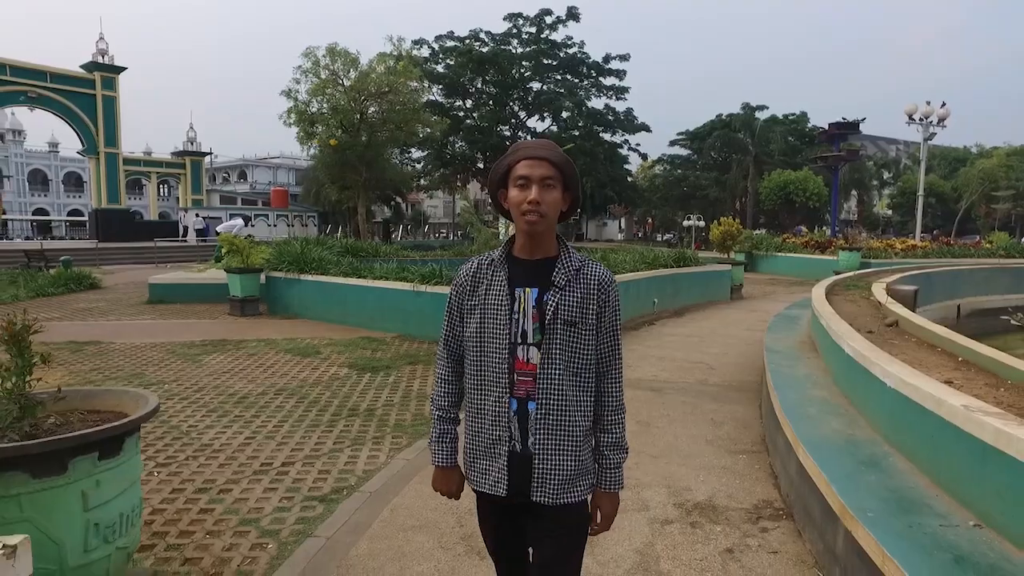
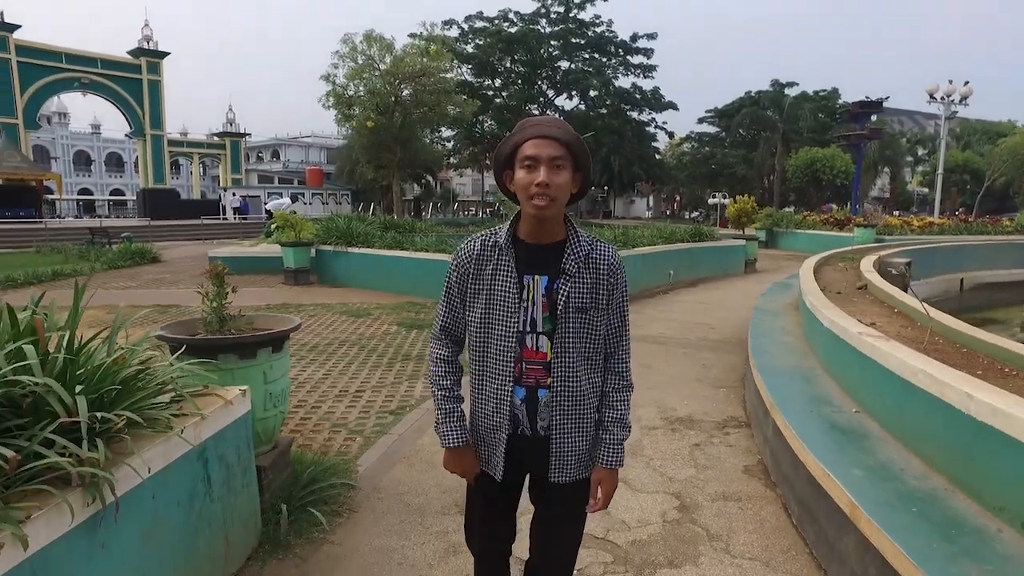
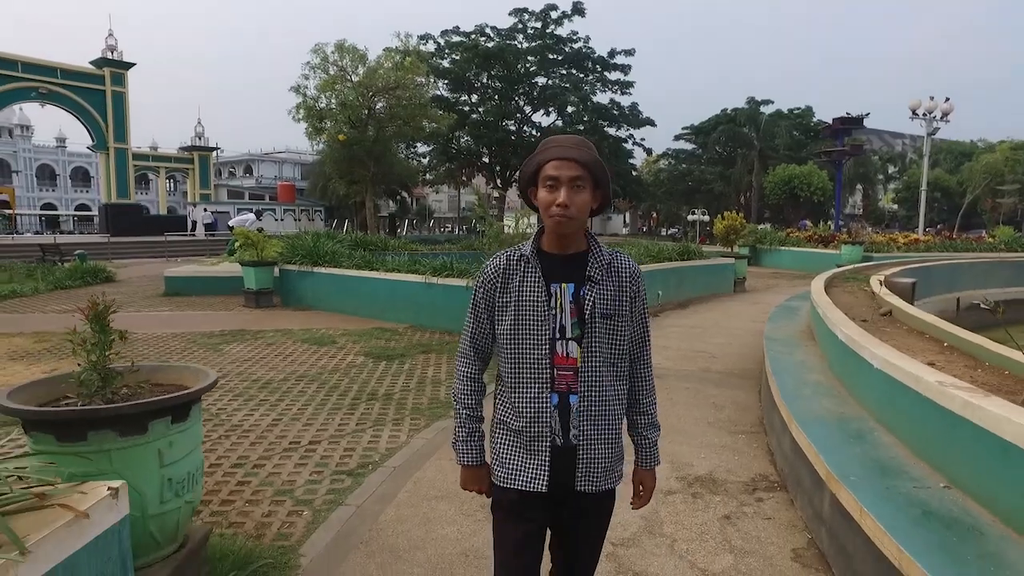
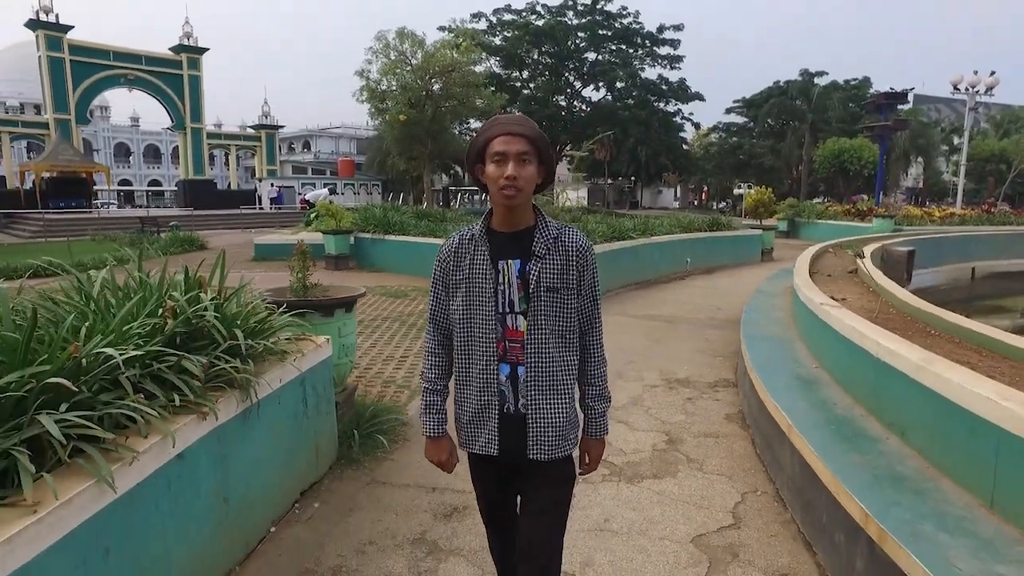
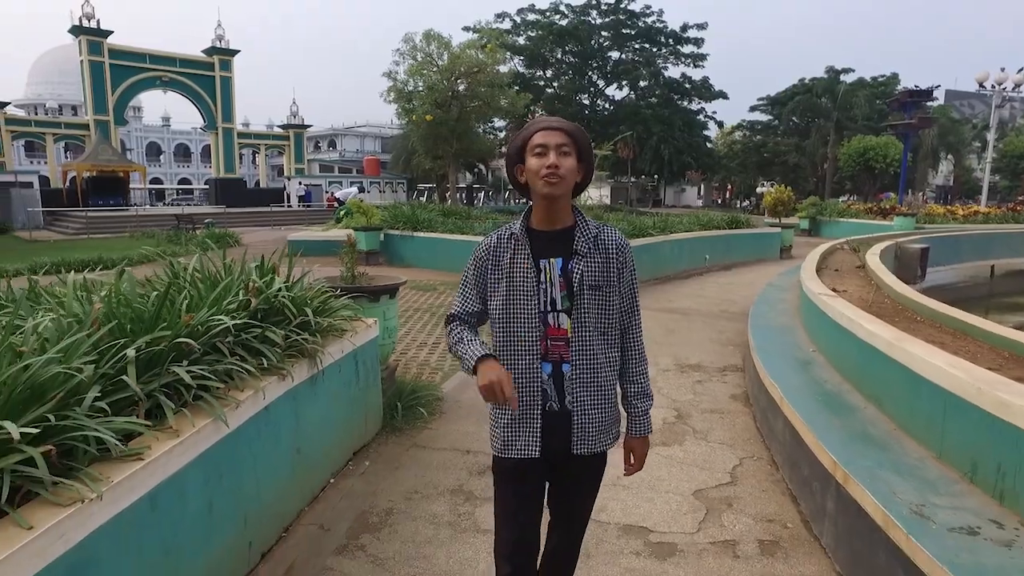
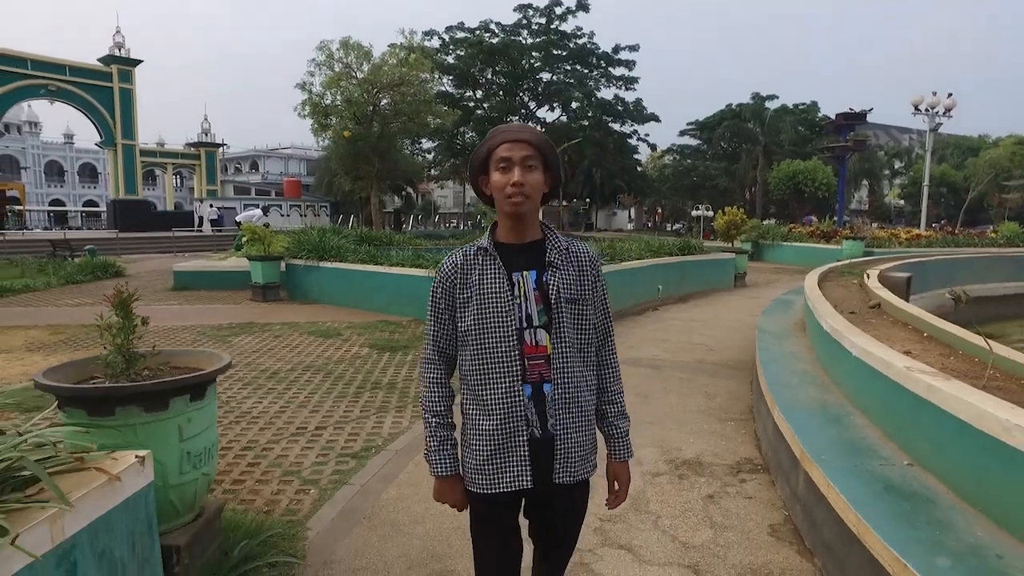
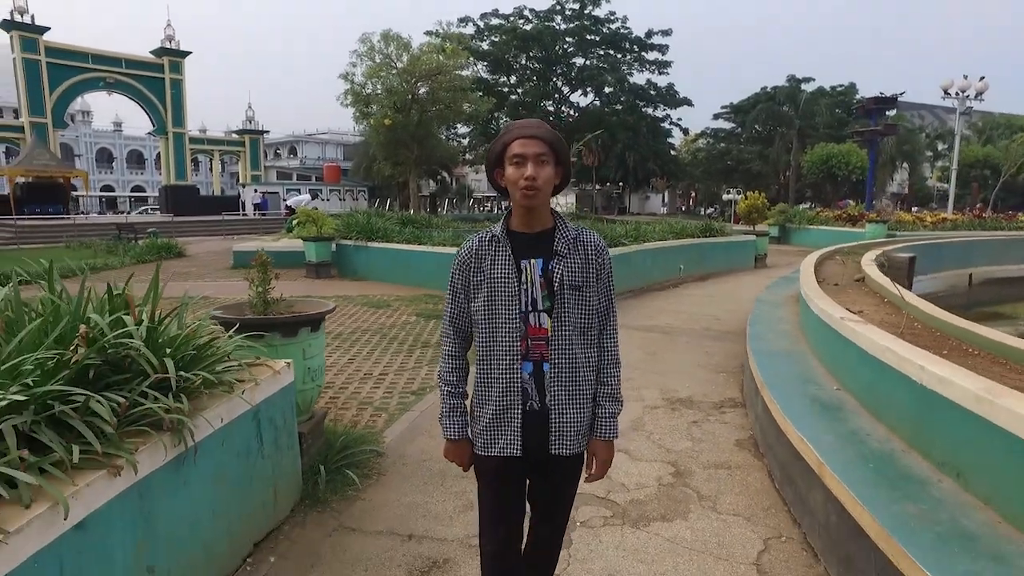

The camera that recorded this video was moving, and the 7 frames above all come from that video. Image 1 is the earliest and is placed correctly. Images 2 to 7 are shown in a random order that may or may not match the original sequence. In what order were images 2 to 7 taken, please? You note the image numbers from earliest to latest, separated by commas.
3, 6, 2, 7, 4, 5
